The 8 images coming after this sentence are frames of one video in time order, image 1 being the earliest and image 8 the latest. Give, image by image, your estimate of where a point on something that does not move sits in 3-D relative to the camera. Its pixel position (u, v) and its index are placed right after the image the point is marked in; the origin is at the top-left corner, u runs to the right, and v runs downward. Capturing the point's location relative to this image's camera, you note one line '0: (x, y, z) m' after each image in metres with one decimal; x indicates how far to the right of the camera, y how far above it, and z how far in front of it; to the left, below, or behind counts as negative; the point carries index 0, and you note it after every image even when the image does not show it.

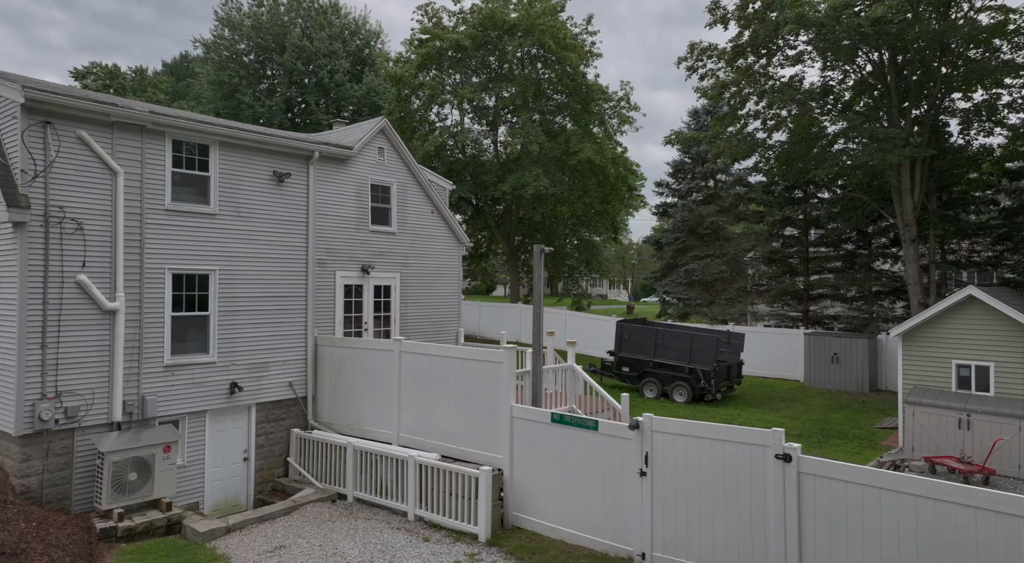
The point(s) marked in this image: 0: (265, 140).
0: (-4.8, +2.8, +13.9) m
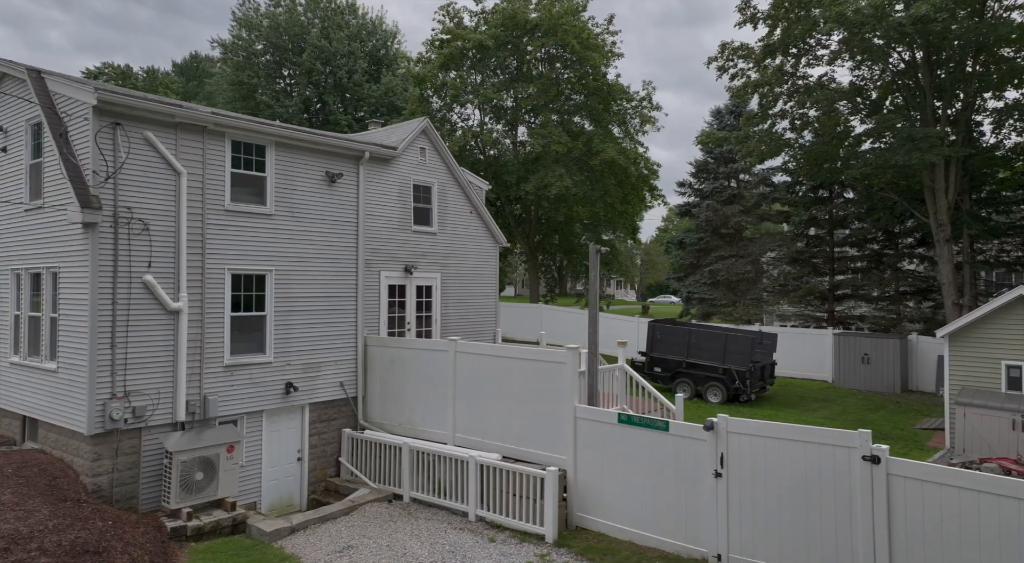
0: (-3.8, +2.8, +14.0) m
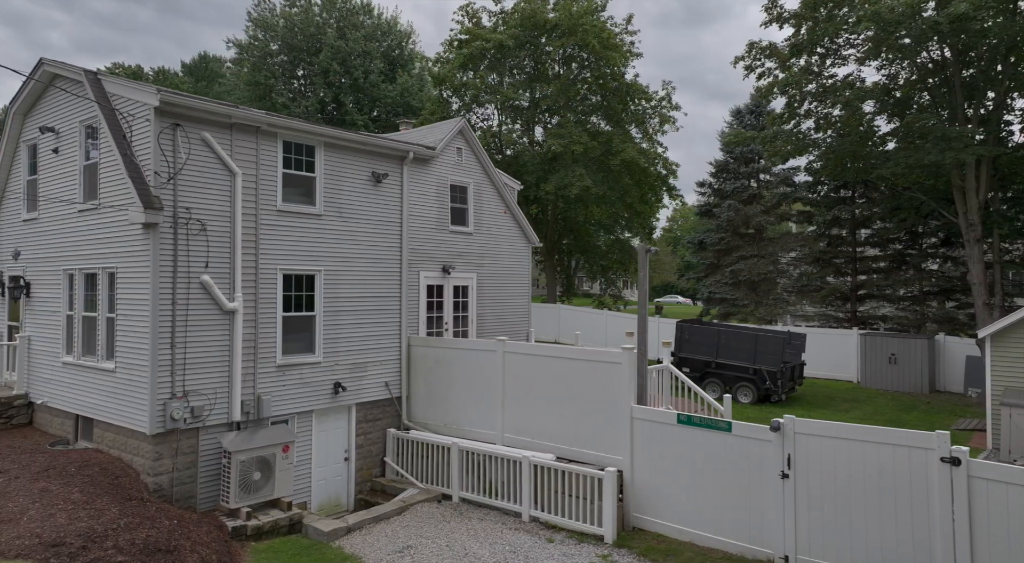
0: (-2.9, +2.8, +14.0) m
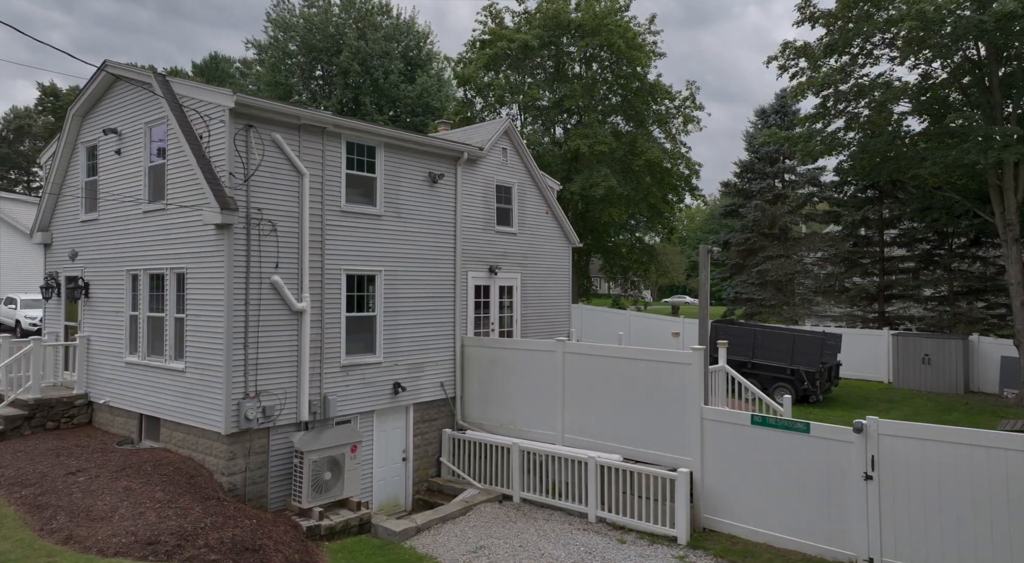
0: (-1.7, +2.8, +14.0) m
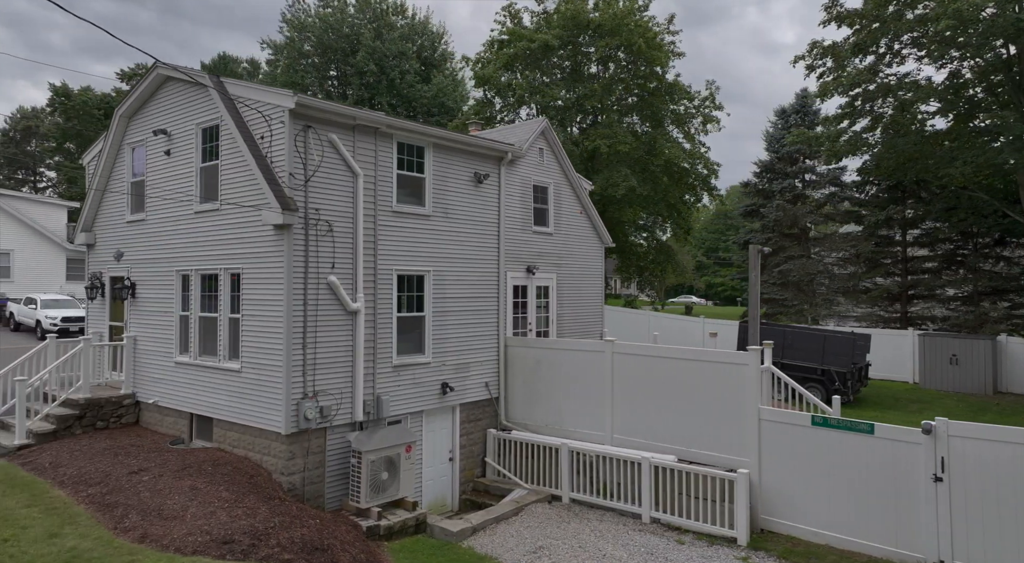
0: (-0.8, +2.8, +14.0) m
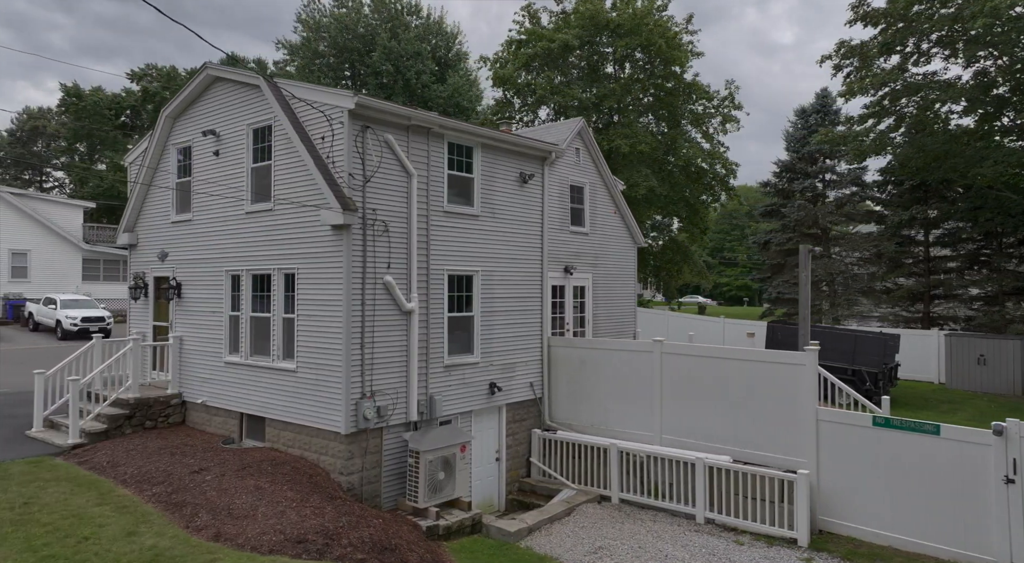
0: (+0.1, +2.8, +14.0) m
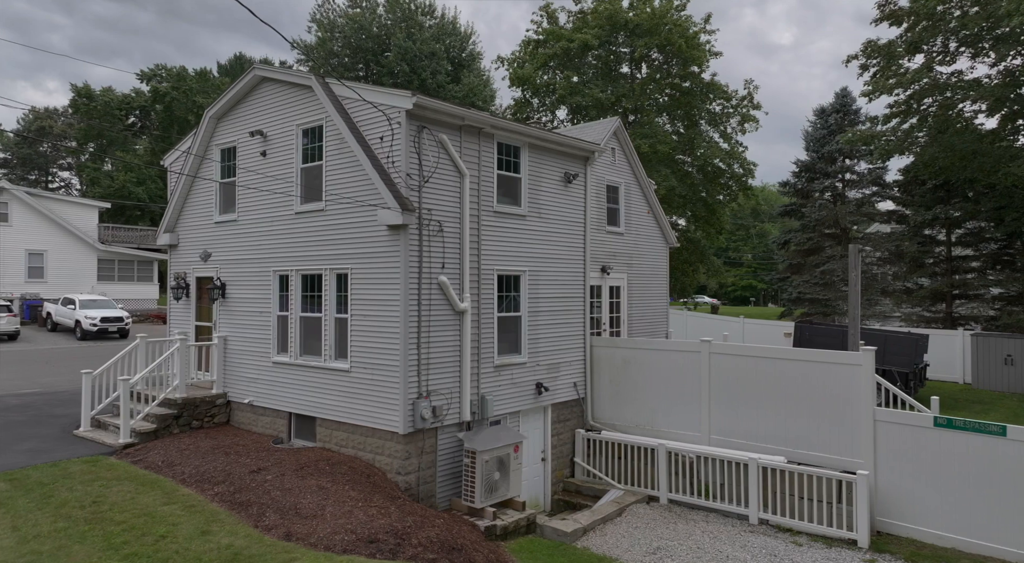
0: (+1.0, +2.8, +14.0) m
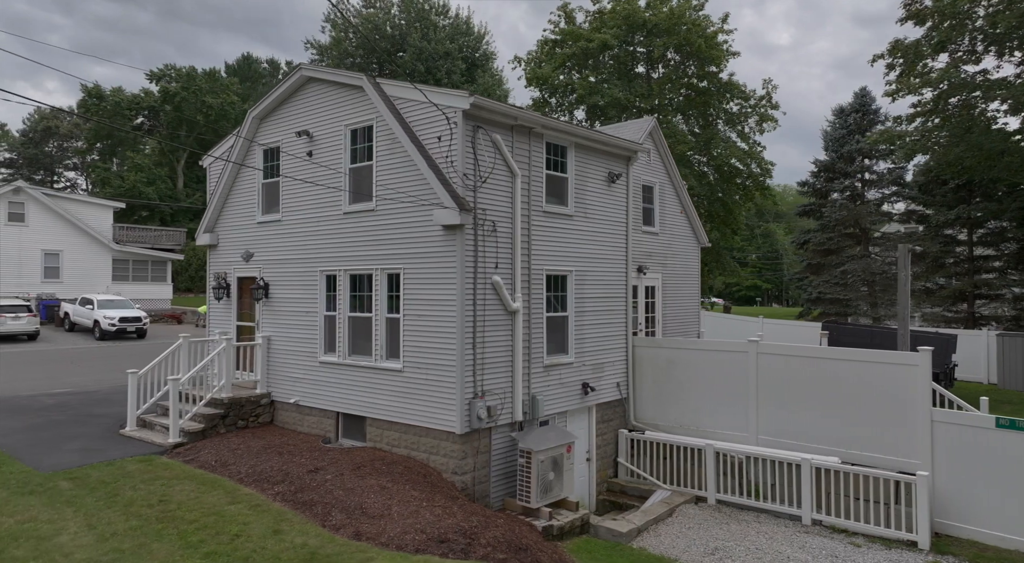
0: (+1.9, +2.8, +14.0) m
